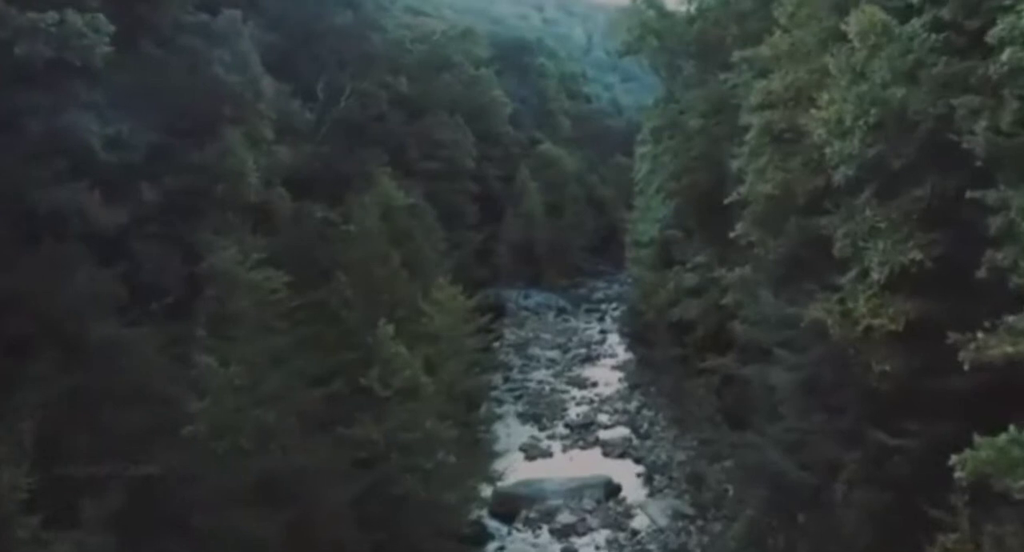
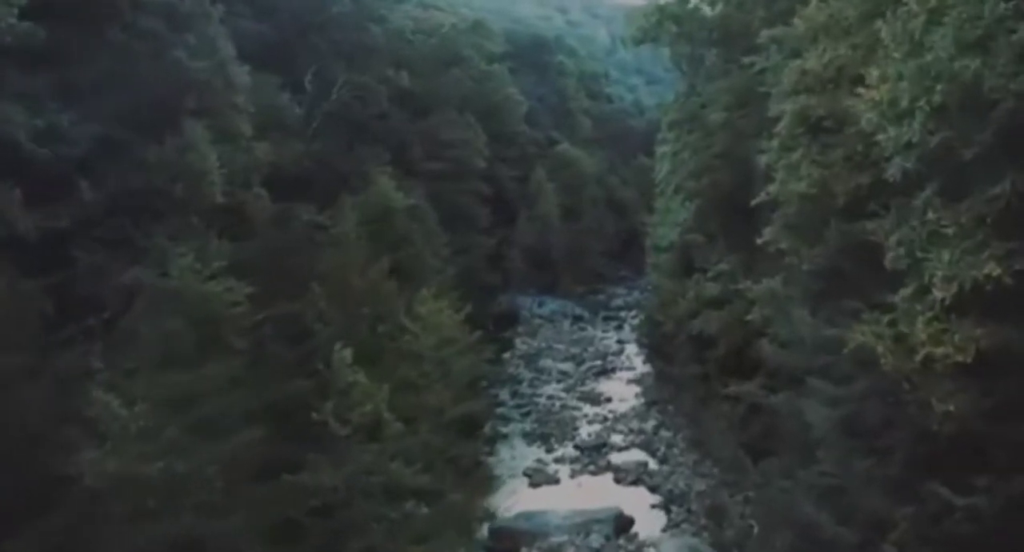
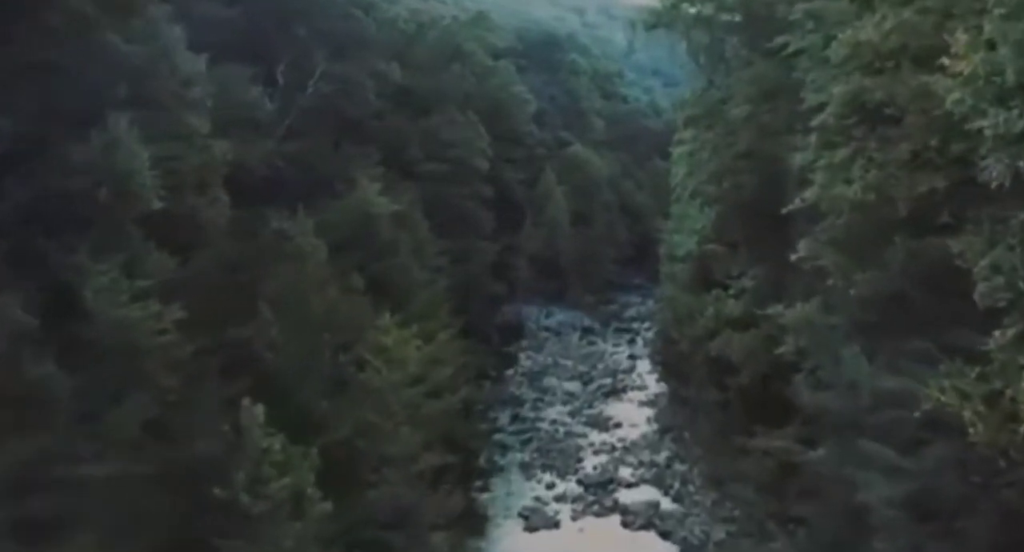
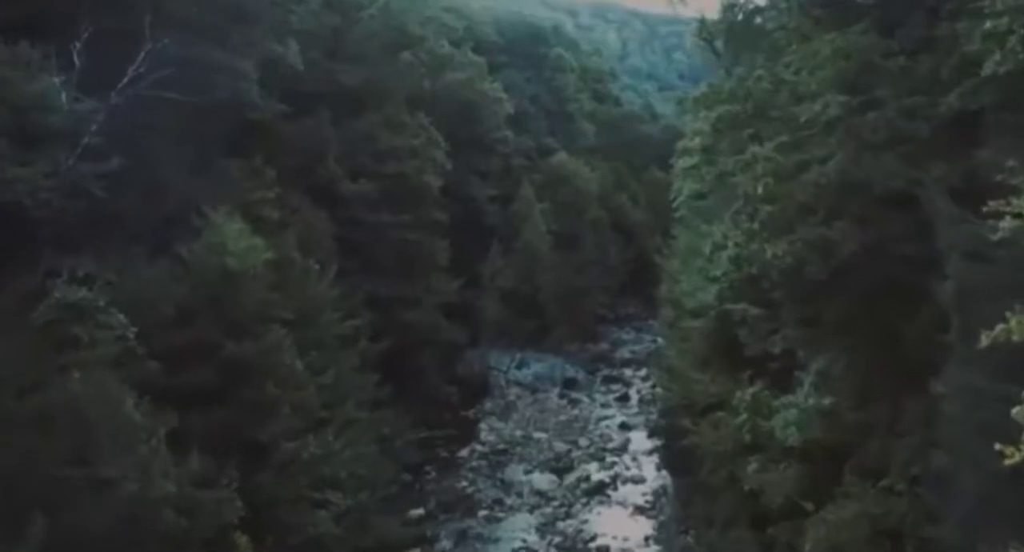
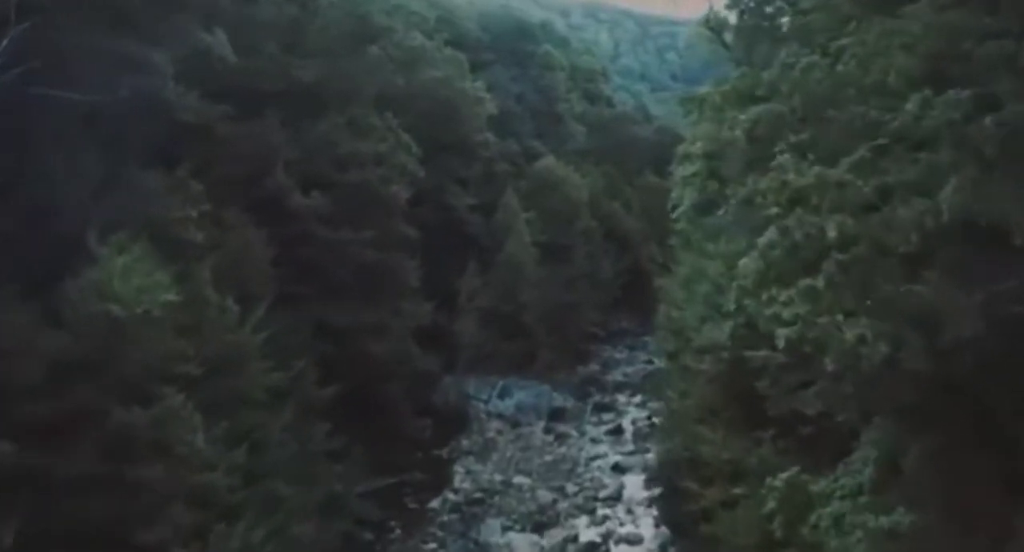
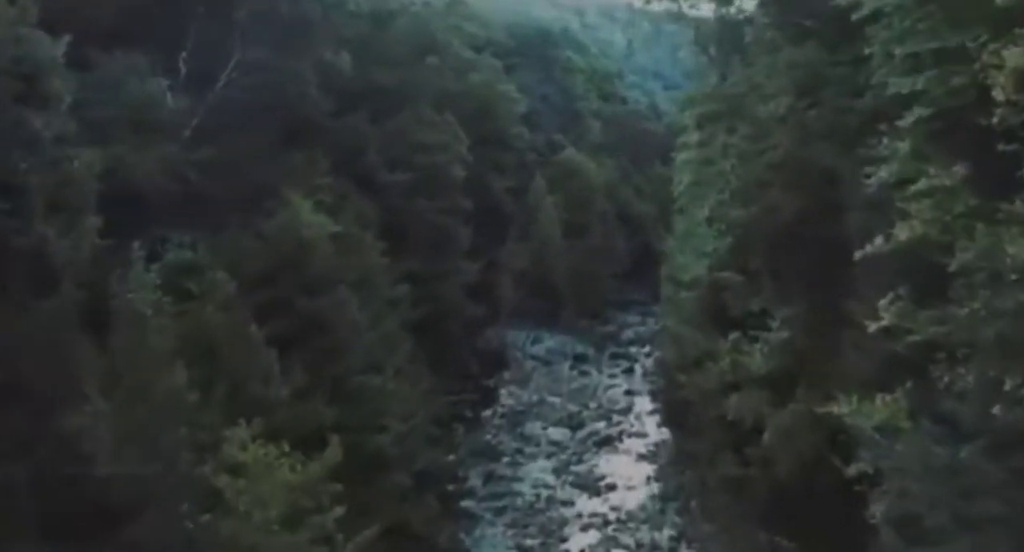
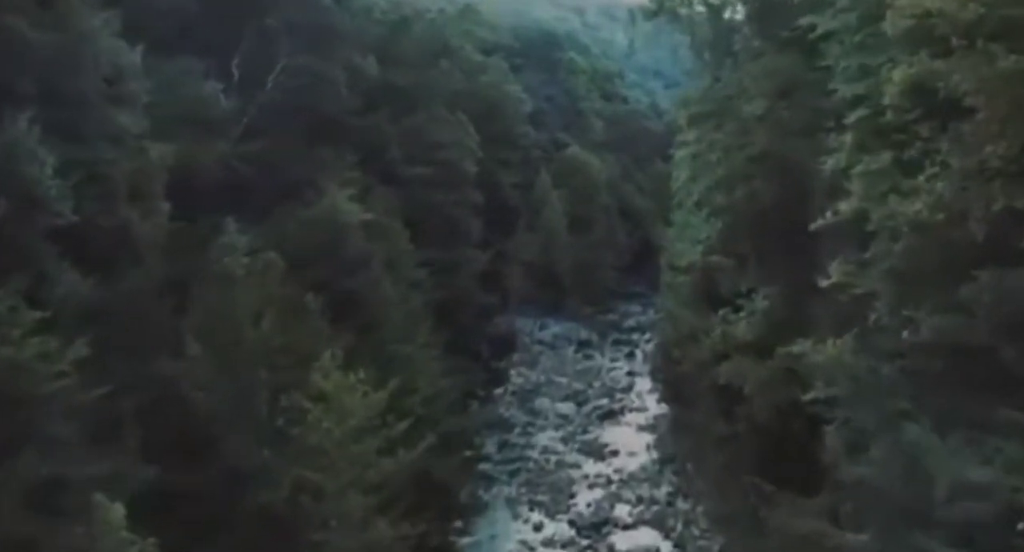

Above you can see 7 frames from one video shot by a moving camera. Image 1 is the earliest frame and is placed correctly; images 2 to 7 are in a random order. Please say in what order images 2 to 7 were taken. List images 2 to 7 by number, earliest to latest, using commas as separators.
2, 3, 7, 6, 4, 5
